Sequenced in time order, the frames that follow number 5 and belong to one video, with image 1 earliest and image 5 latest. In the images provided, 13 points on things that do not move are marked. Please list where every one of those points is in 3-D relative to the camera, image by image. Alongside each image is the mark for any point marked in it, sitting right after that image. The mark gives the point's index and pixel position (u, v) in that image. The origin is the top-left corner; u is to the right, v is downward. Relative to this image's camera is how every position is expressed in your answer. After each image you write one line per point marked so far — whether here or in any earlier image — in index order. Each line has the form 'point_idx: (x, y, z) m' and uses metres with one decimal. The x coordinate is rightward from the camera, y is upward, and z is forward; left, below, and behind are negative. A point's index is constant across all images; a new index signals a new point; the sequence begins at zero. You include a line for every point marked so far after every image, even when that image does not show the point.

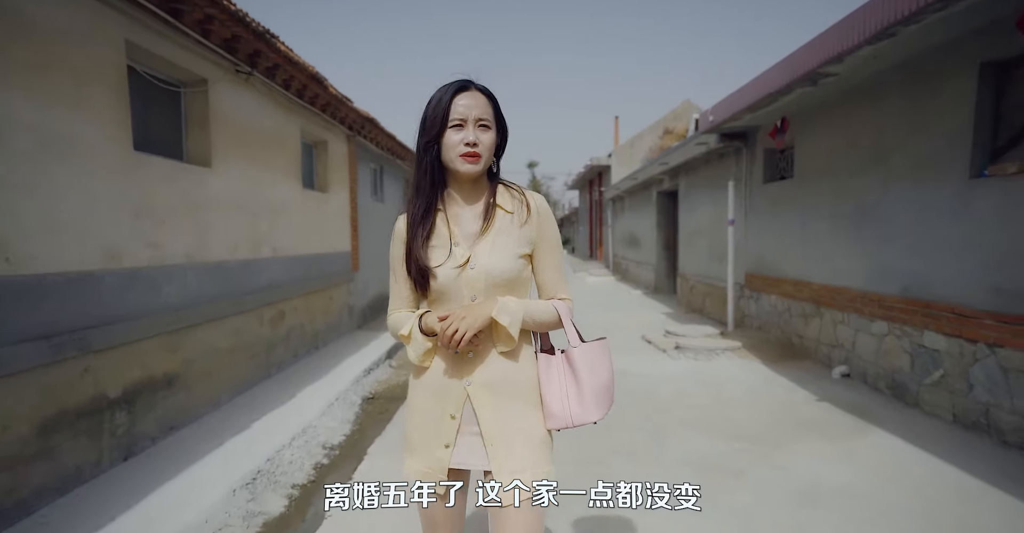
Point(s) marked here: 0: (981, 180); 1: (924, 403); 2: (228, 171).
0: (+3.1, +0.6, +3.5) m
1: (+3.1, -1.0, +4.0) m
2: (-2.5, +0.8, +4.6) m
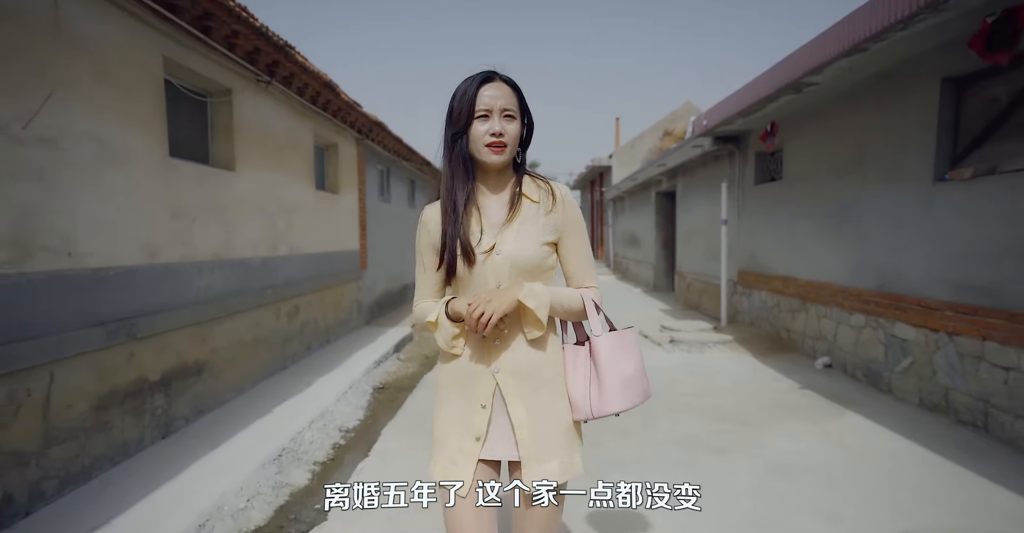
0: (+3.1, +0.6, +3.8) m
1: (+3.2, -1.0, +4.3) m
2: (-2.5, +0.9, +4.9) m
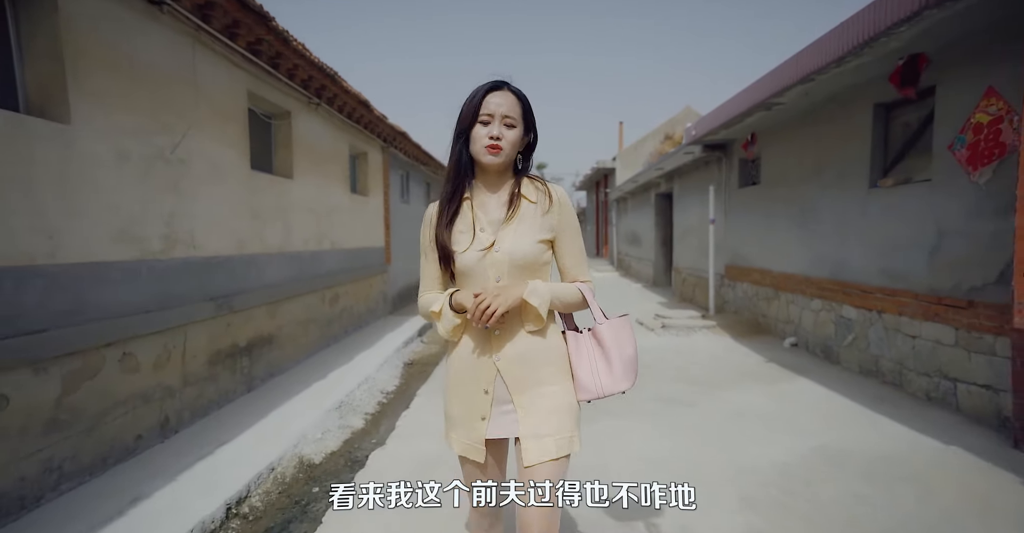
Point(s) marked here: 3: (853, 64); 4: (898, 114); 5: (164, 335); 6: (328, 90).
0: (+3.3, +0.7, +4.7) m
1: (+3.3, -0.9, +5.2) m
2: (-2.3, +1.0, +5.9) m
3: (+2.8, +1.7, +4.3) m
4: (+3.4, +1.3, +4.6) m
5: (-2.3, -0.4, +3.4) m
6: (-2.1, +2.0, +6.0) m
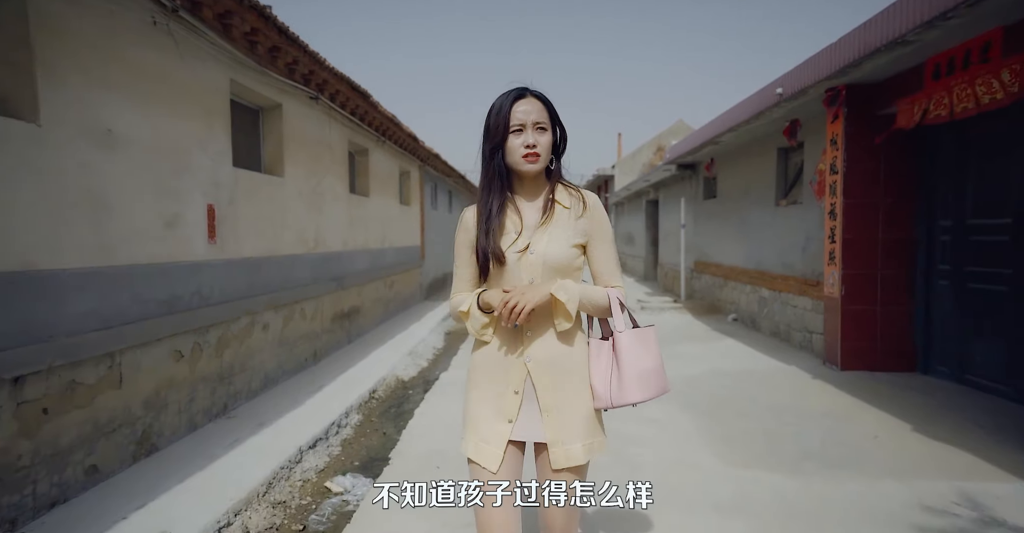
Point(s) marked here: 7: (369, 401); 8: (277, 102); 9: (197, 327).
0: (+3.4, +0.8, +6.8) m
1: (+3.5, -0.8, +7.3) m
2: (-2.1, +1.1, +8.1) m
3: (+3.0, +1.8, +6.4) m
4: (+3.6, +1.4, +6.7) m
5: (-2.1, -0.3, +5.6) m
6: (-1.9, +2.1, +8.2) m
7: (-1.3, -1.2, +4.8) m
8: (-2.2, +1.5, +4.8) m
9: (-2.1, -0.4, +3.5) m
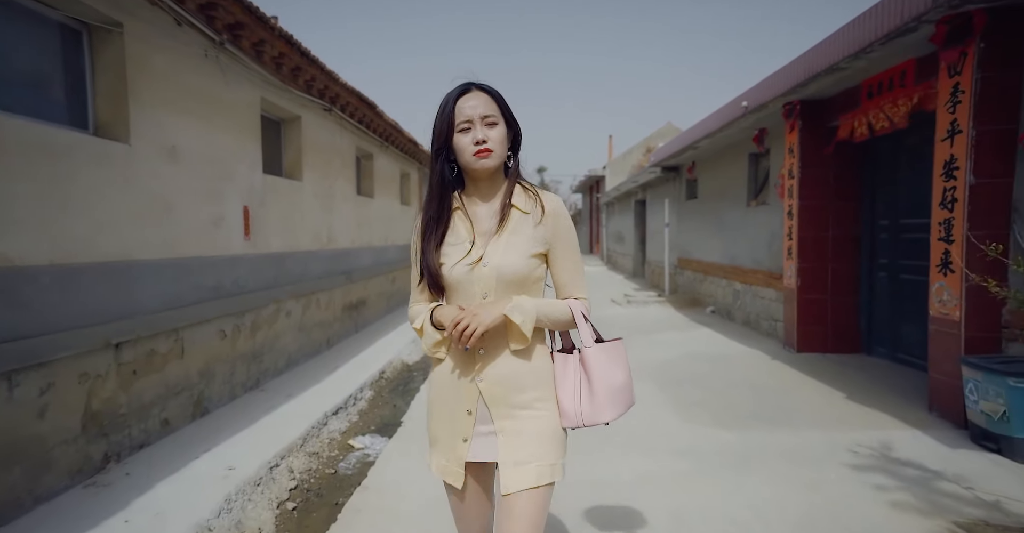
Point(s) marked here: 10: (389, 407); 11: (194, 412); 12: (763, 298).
0: (+3.4, +0.8, +7.5) m
1: (+3.4, -0.8, +7.9) m
2: (-2.2, +1.1, +8.7) m
3: (+2.9, +1.8, +7.1) m
4: (+3.5, +1.5, +7.3) m
5: (-2.2, -0.3, +6.2) m
6: (-2.0, +2.2, +8.7) m
7: (-1.4, -1.2, +5.4) m
8: (-2.2, +1.6, +5.4) m
9: (-2.2, -0.3, +4.1) m
10: (-1.1, -1.3, +4.7) m
11: (-2.1, -1.0, +3.5) m
12: (+3.3, -0.4, +7.0) m
